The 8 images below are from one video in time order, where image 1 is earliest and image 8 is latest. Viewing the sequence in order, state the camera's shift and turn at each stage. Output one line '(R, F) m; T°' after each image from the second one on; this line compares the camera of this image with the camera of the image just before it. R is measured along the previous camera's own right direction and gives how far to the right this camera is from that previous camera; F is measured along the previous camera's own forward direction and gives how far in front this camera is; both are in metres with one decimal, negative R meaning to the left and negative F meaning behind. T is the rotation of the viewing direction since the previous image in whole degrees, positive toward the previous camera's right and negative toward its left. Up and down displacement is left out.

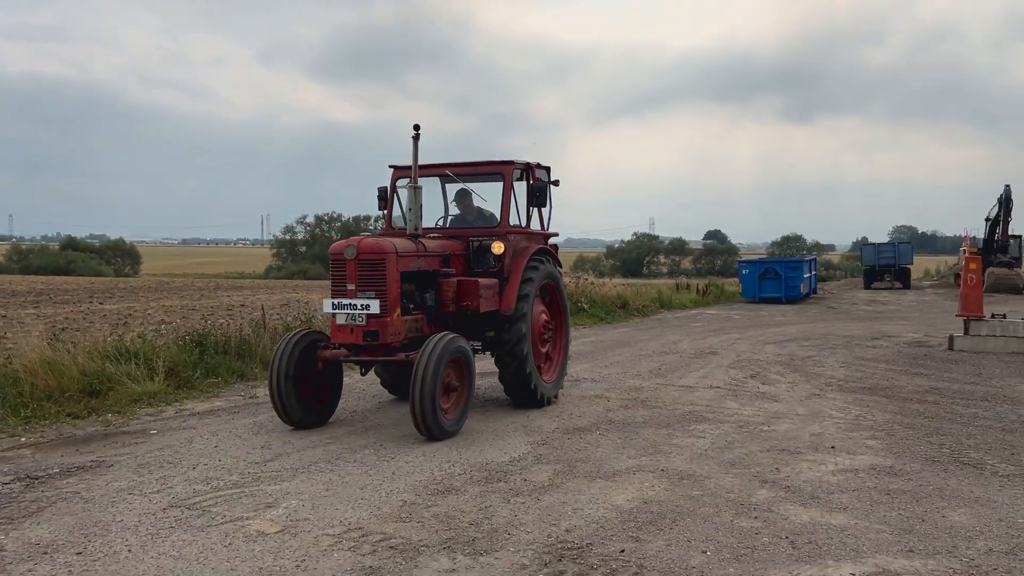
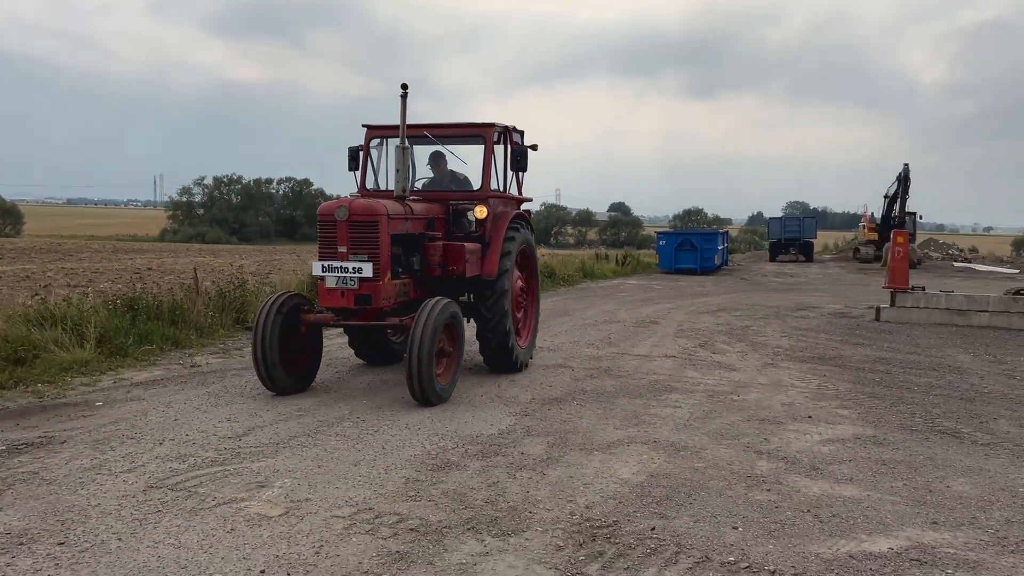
(-0.5, +0.3) m; +6°
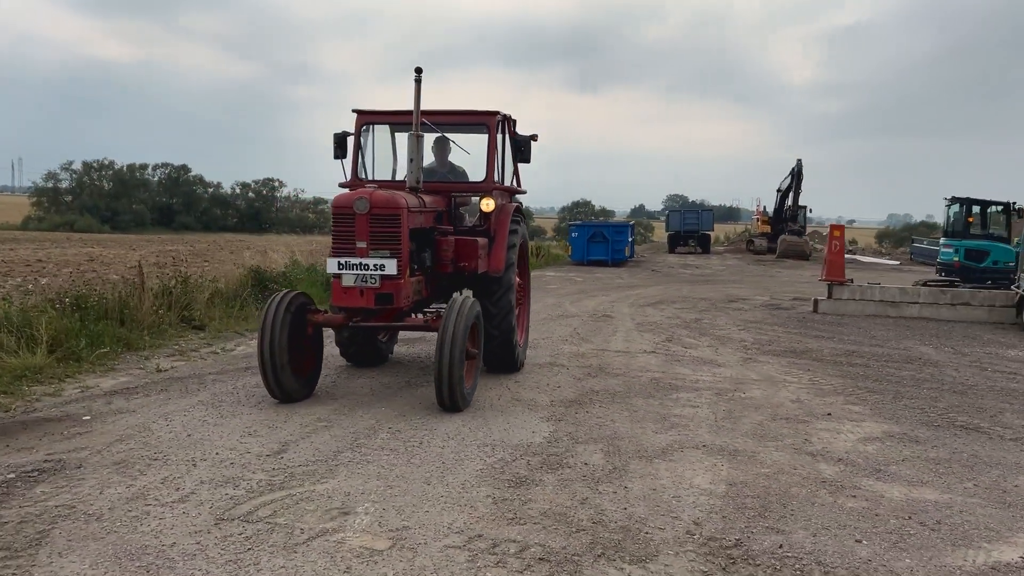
(-0.9, +0.4) m; +7°
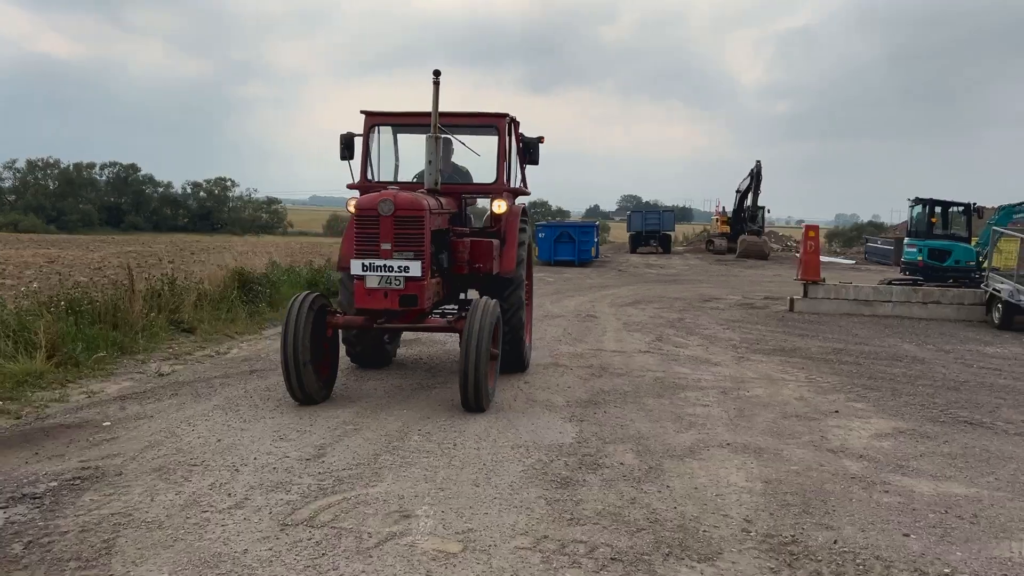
(-0.4, 0.0) m; +3°
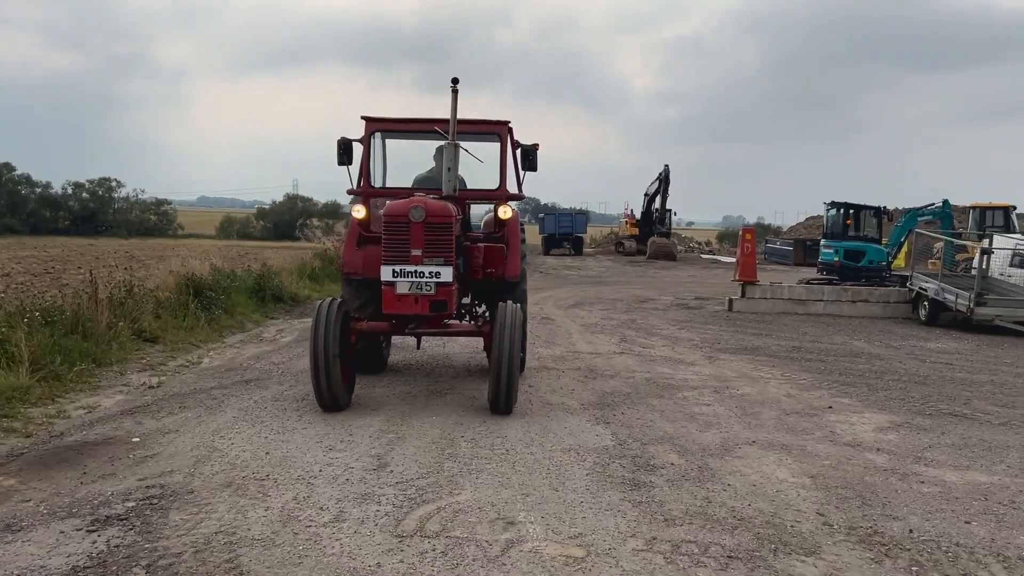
(-0.8, 0.0) m; +7°
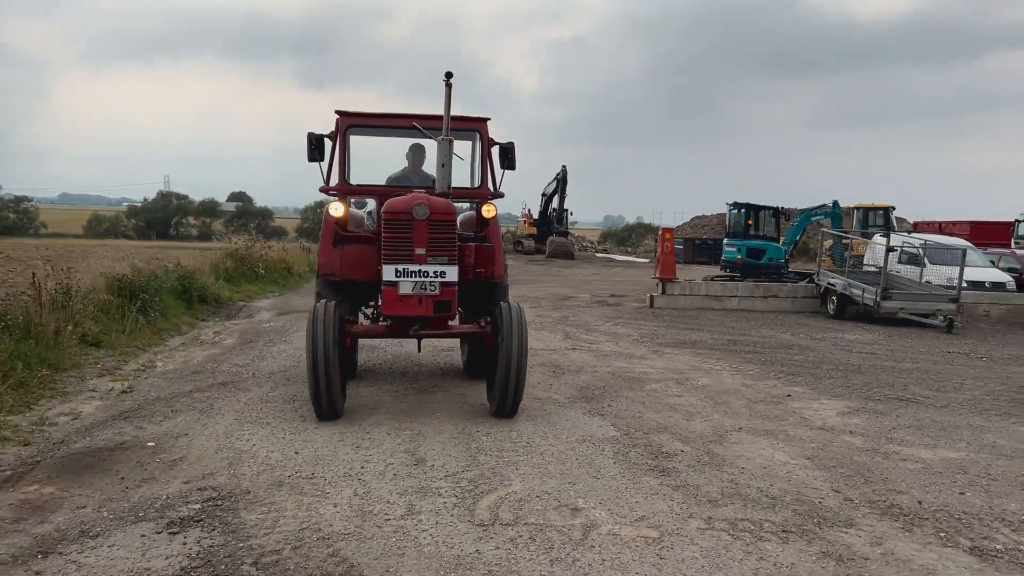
(-0.7, -0.1) m; +7°
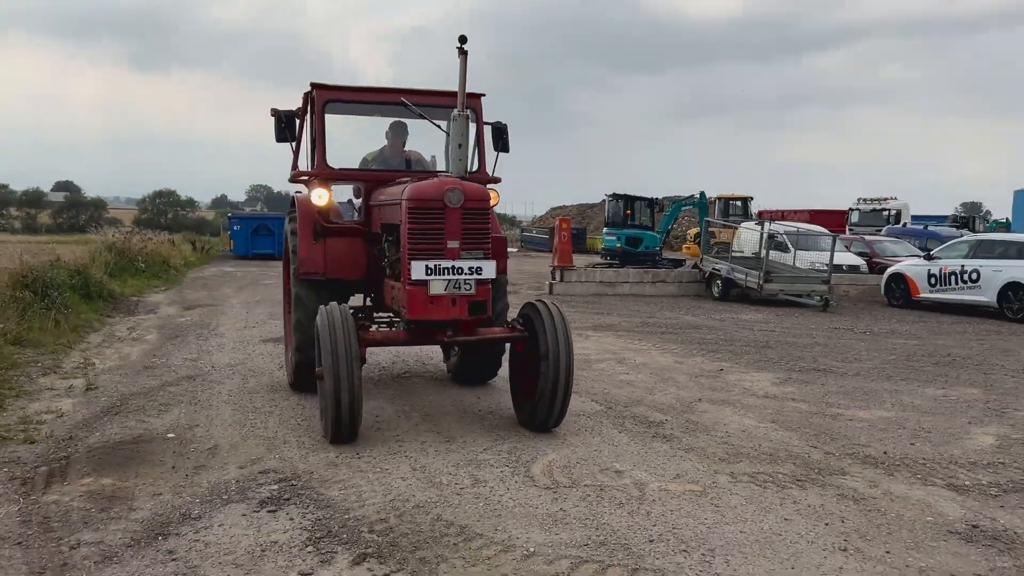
(-0.9, -0.3) m; +10°
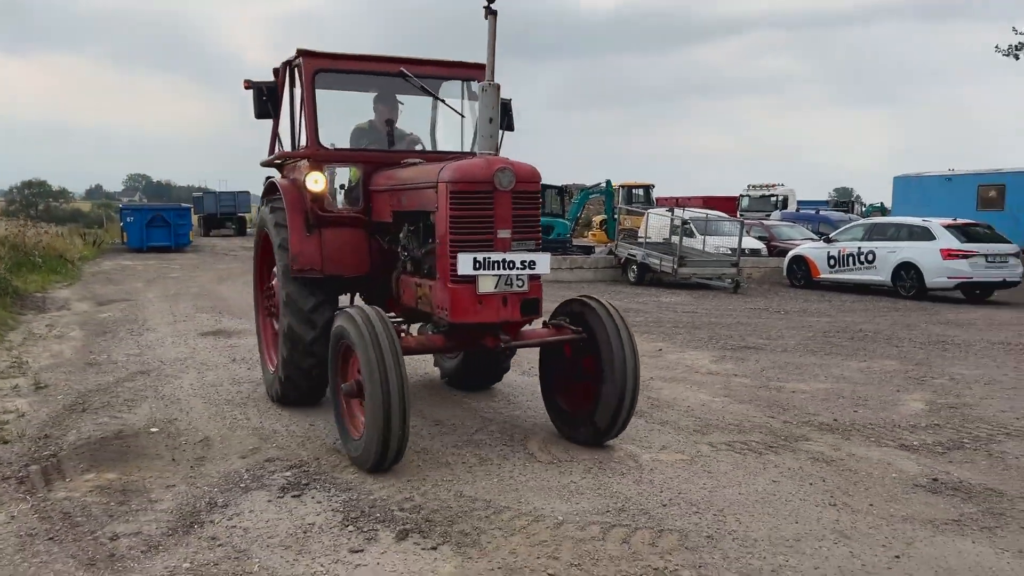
(-0.5, -0.2) m; +7°
